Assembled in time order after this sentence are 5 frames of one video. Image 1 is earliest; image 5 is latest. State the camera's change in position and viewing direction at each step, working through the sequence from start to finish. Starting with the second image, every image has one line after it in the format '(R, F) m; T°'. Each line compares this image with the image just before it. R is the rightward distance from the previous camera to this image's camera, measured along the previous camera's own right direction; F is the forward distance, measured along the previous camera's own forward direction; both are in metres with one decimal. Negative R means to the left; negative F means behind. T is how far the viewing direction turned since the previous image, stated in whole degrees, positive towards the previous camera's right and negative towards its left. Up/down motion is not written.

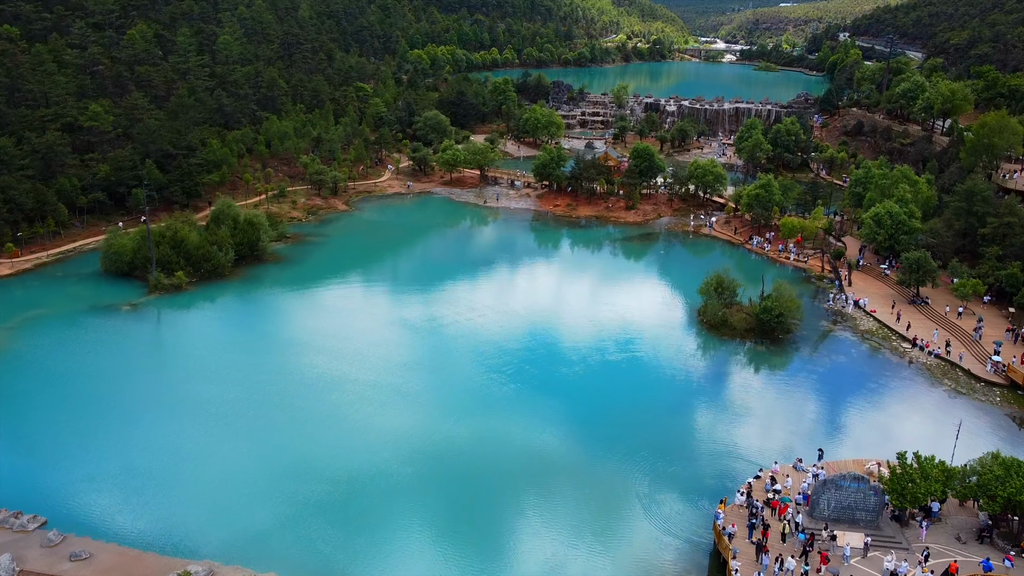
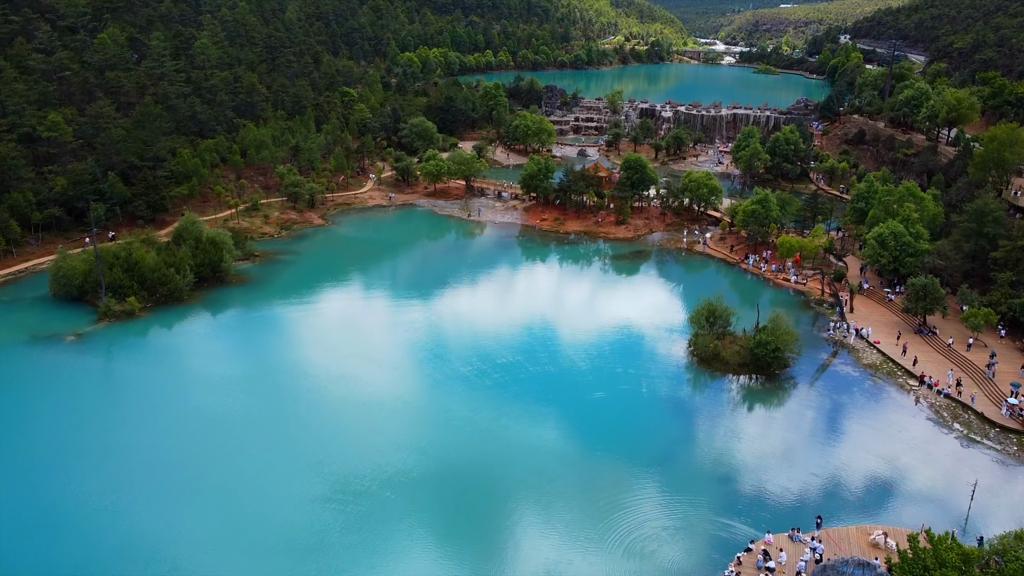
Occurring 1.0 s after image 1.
(+1.6, +3.5) m; 0°
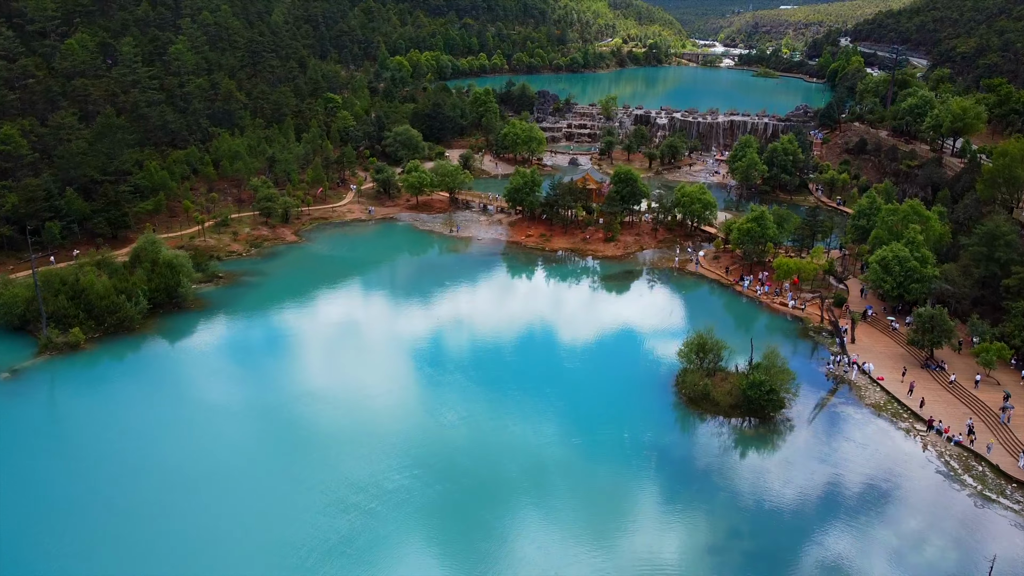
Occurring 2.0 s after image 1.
(+1.6, +3.5) m; 0°
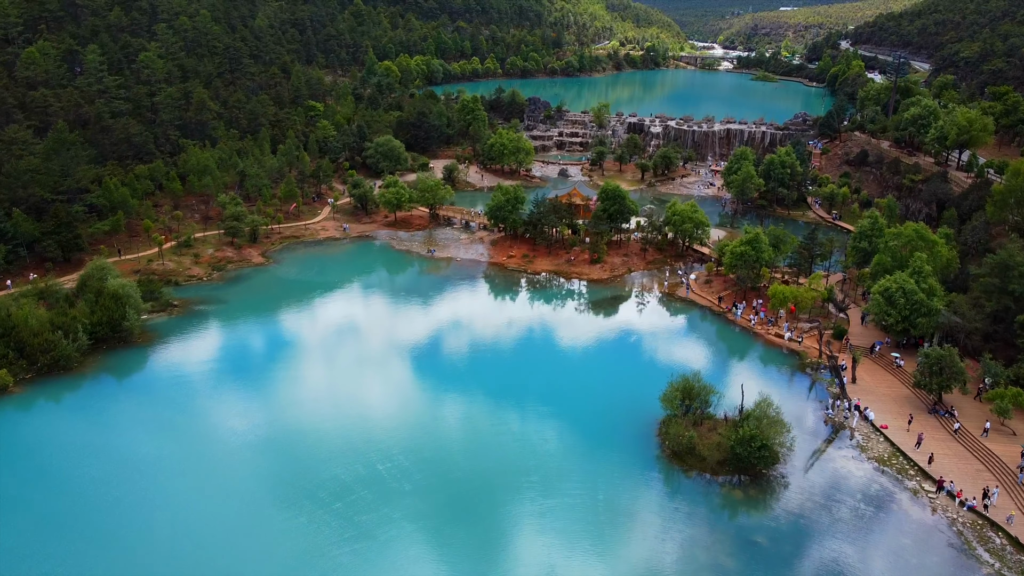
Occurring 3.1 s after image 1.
(+1.9, +3.8) m; 0°
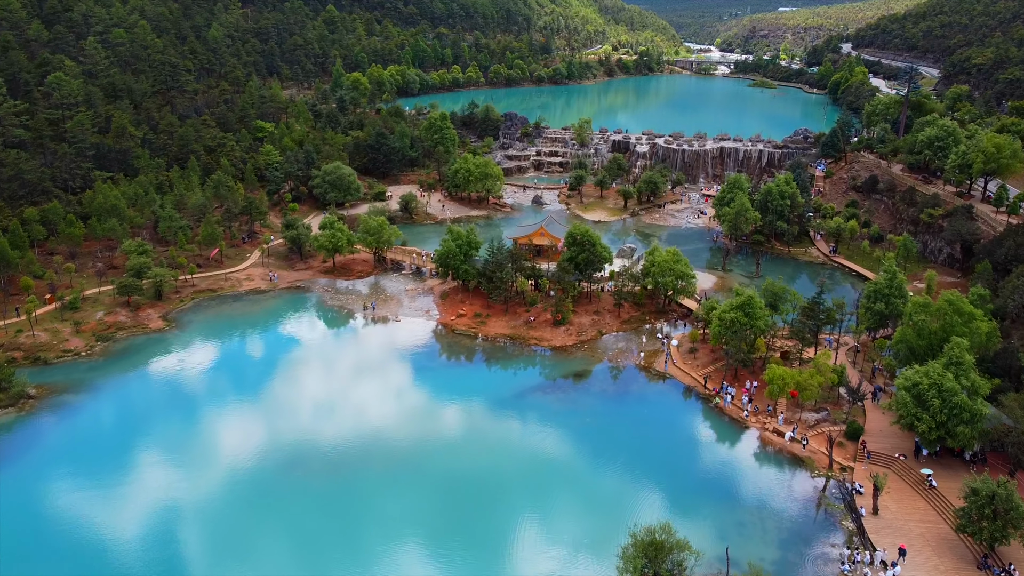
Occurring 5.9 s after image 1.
(+4.1, +10.0) m; 0°
